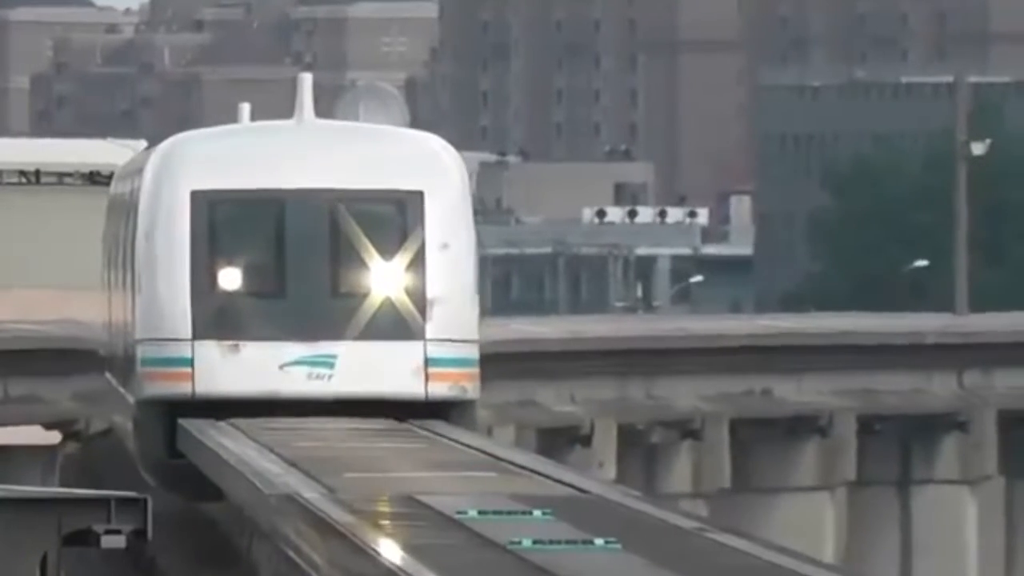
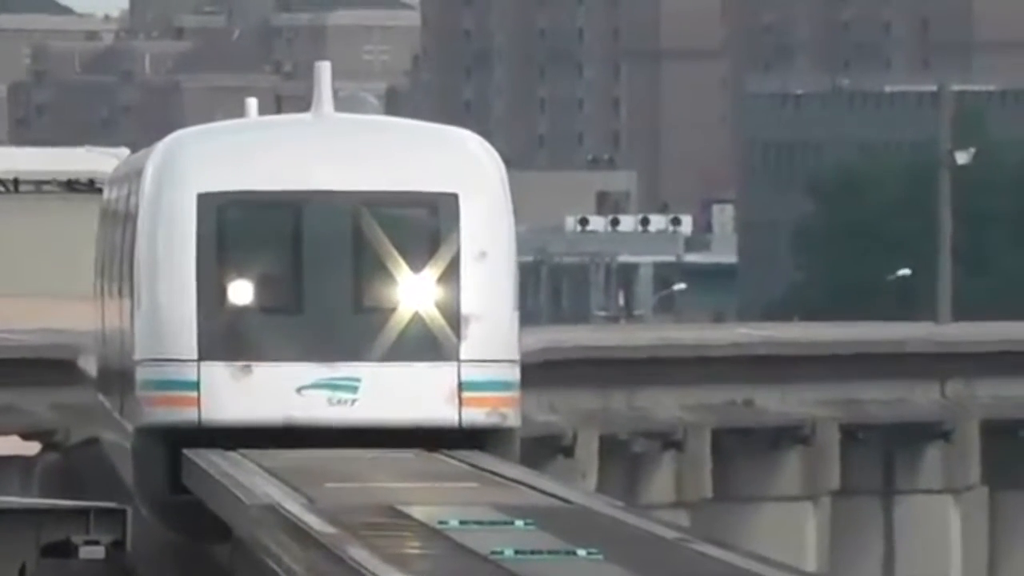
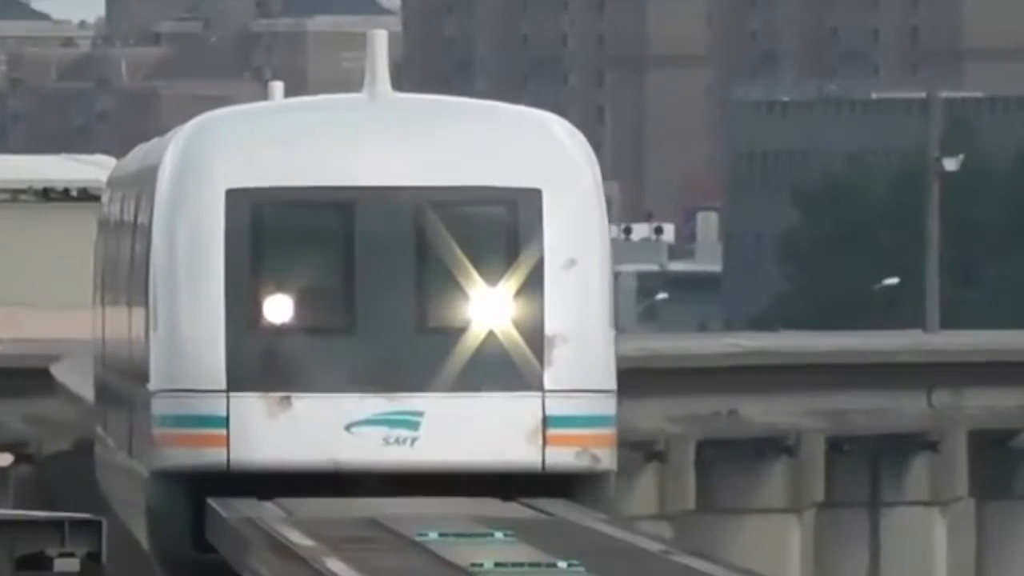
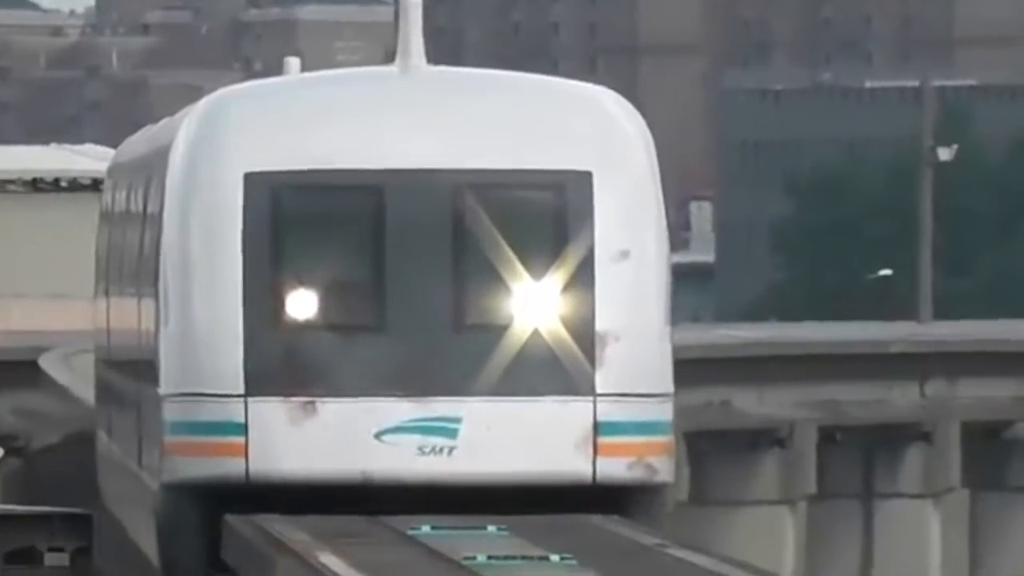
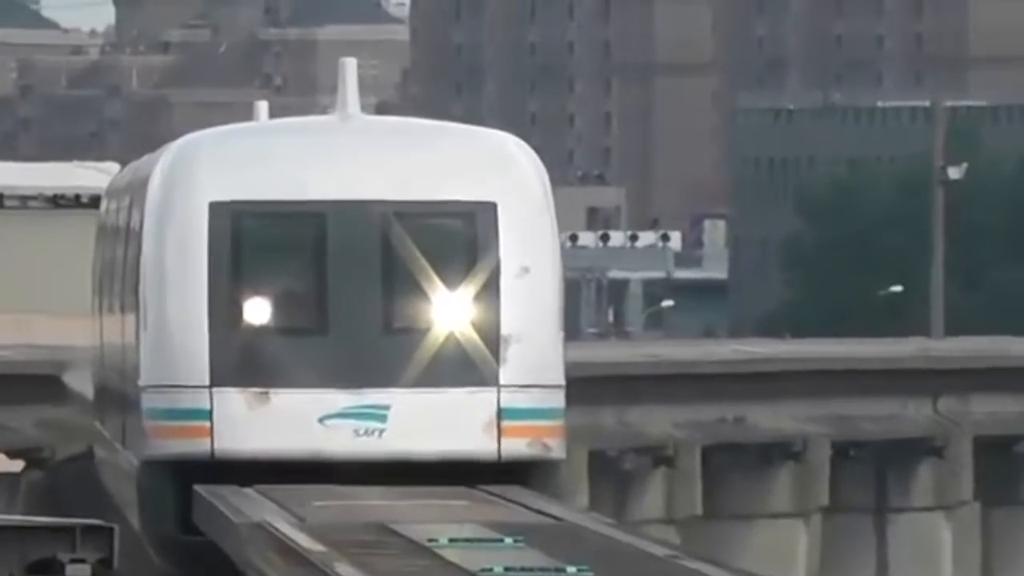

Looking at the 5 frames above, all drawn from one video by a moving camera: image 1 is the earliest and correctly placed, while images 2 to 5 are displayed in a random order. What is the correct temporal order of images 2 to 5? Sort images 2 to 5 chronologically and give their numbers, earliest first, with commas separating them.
2, 5, 3, 4
